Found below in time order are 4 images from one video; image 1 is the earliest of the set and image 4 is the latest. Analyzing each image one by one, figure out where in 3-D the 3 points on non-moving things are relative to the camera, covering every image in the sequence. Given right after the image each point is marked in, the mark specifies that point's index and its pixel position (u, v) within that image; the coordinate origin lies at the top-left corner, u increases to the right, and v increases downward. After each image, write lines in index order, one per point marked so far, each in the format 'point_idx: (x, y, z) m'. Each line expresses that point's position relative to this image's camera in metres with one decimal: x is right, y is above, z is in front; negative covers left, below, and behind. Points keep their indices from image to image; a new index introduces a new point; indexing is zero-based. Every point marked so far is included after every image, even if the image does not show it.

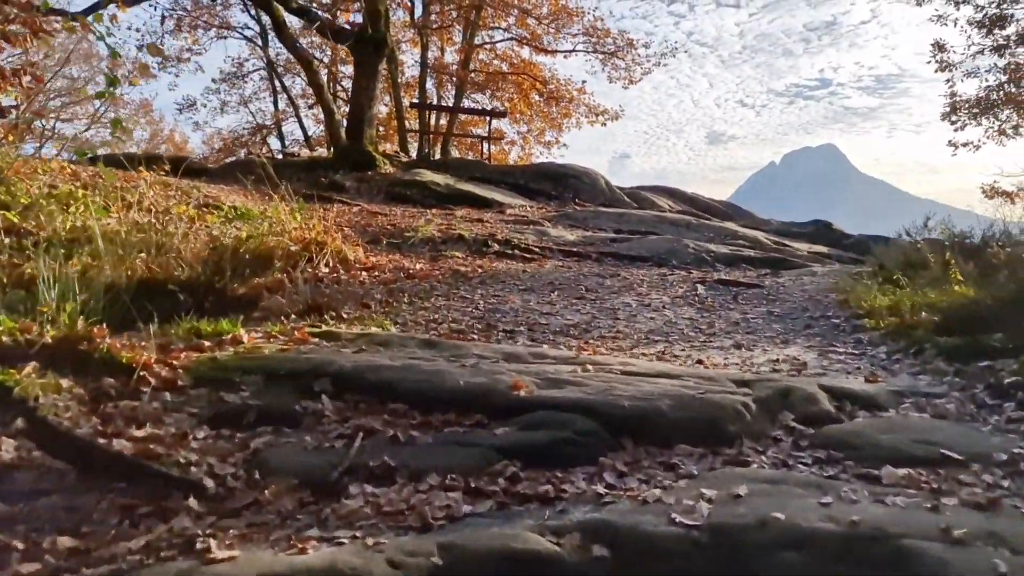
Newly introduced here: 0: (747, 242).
0: (+5.5, +1.0, +19.3) m
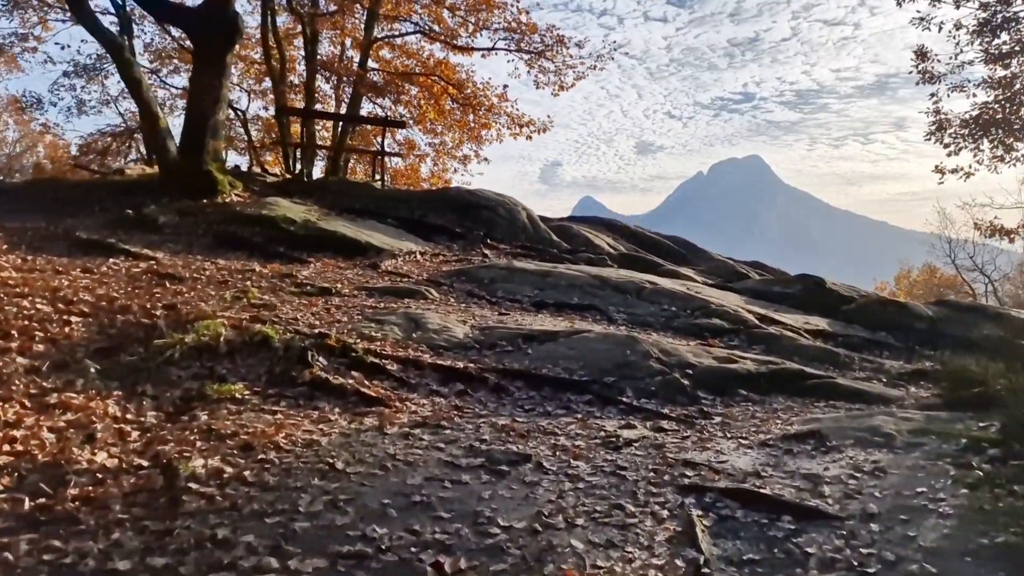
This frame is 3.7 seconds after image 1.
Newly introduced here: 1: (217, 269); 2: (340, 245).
0: (+3.4, -0.6, +13.3) m
1: (-4.9, +0.3, +13.4) m
2: (-3.5, +0.9, +16.6) m
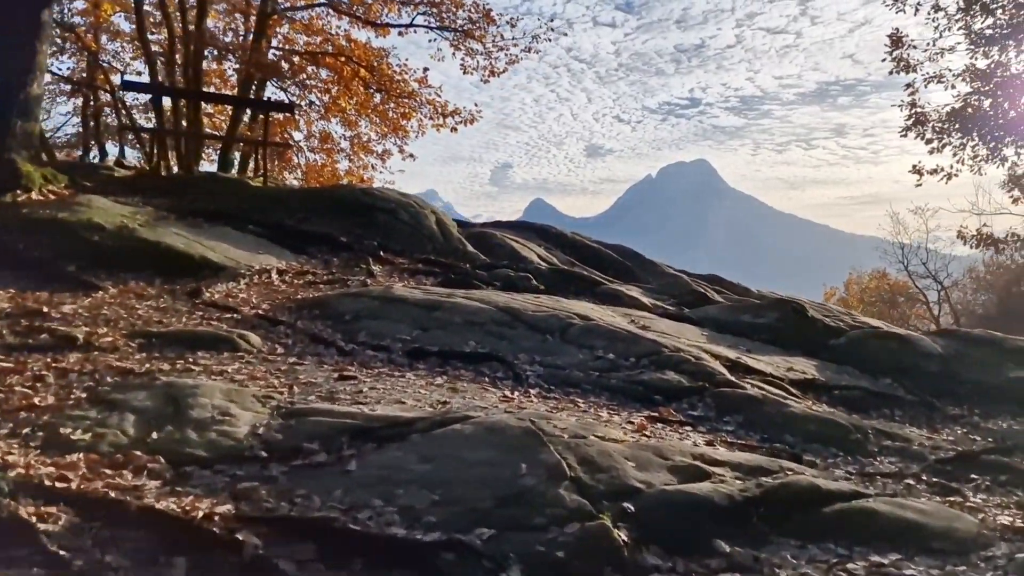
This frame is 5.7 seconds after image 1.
0: (+1.9, -1.1, +9.2) m
1: (-6.4, -0.1, +8.9) m
2: (-5.2, +0.4, +12.2) m
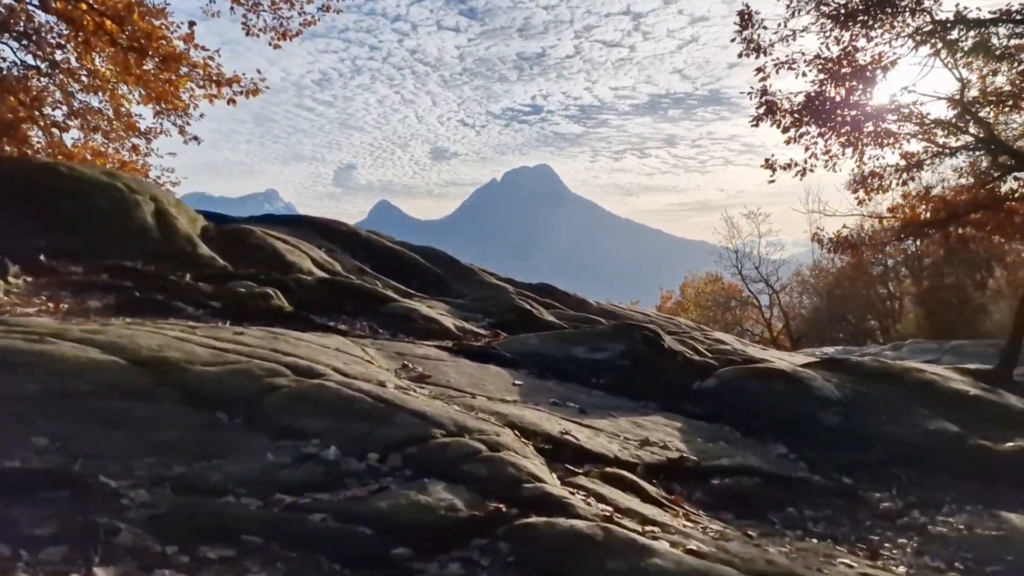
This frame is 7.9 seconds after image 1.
0: (-0.4, -1.3, +4.8) m
1: (-8.4, -0.4, +2.9) m
2: (-7.9, +0.1, +6.3) m
